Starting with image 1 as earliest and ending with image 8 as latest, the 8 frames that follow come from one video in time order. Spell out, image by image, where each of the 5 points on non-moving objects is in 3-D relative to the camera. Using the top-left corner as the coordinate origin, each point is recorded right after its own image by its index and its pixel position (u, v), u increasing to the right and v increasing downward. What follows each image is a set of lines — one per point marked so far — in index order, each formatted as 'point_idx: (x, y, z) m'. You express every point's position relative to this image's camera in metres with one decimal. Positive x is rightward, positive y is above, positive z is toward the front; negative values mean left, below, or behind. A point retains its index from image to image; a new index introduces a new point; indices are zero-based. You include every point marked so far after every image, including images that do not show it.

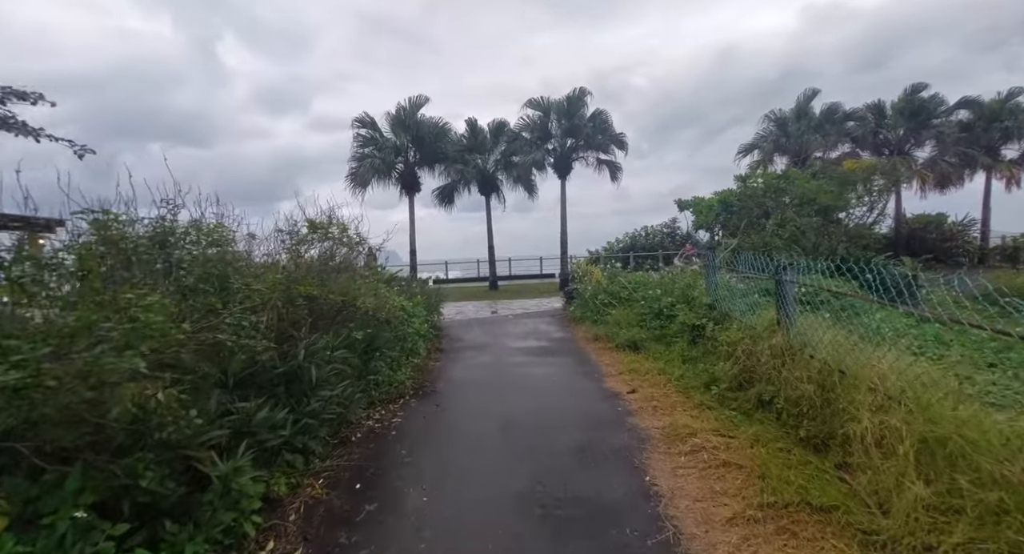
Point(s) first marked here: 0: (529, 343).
0: (+0.3, -1.1, +7.9) m
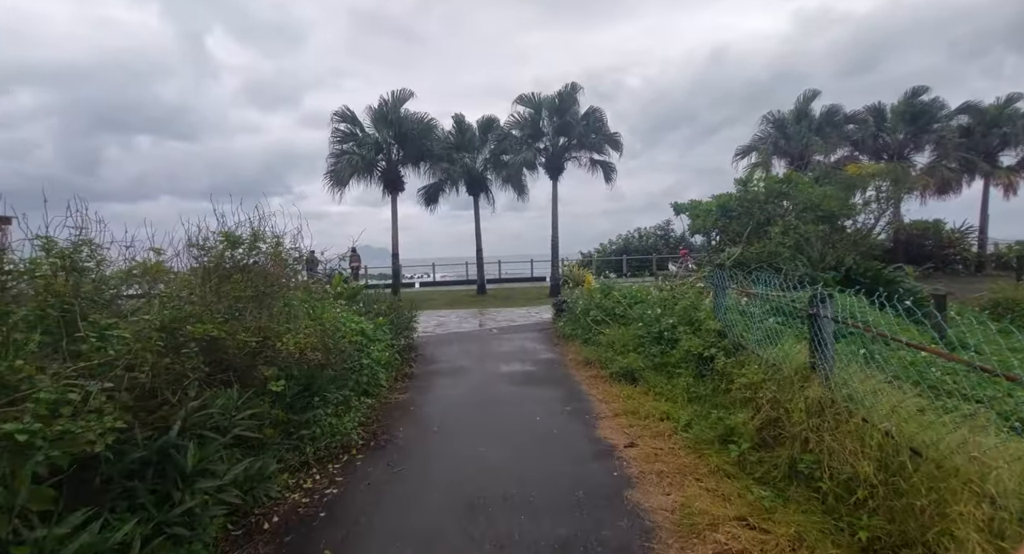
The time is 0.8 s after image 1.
0: (0.0, -1.3, +7.0) m
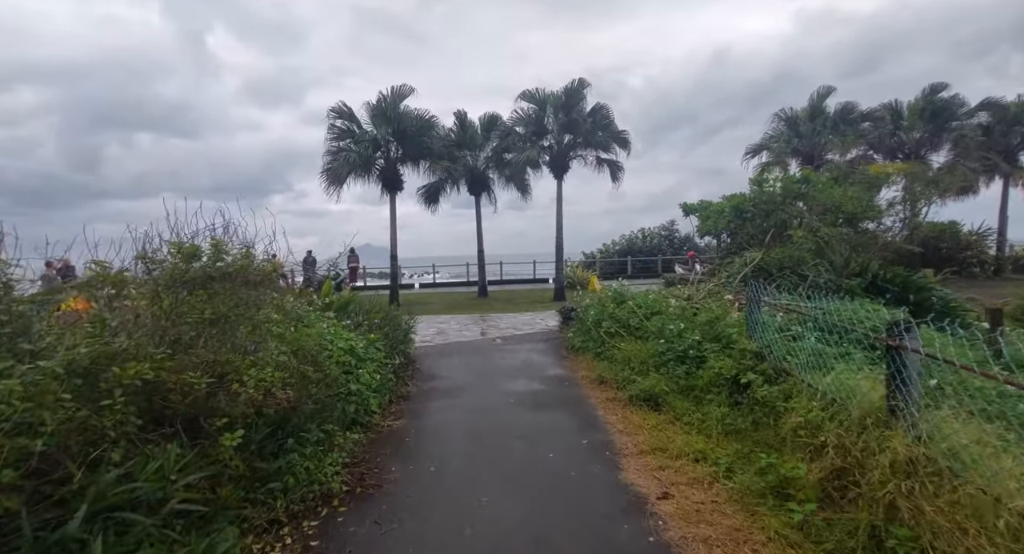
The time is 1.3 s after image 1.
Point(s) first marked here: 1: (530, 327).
0: (+0.1, -1.4, +6.4) m
1: (+0.4, -1.1, +10.4) m
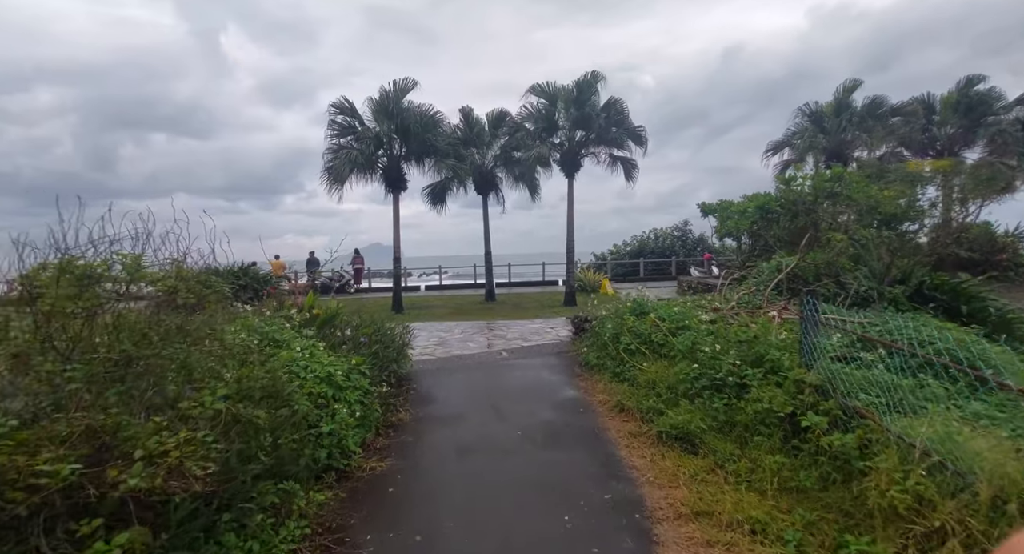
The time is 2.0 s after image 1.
0: (+0.2, -1.6, +5.6) m
1: (+0.6, -1.2, +9.6) m
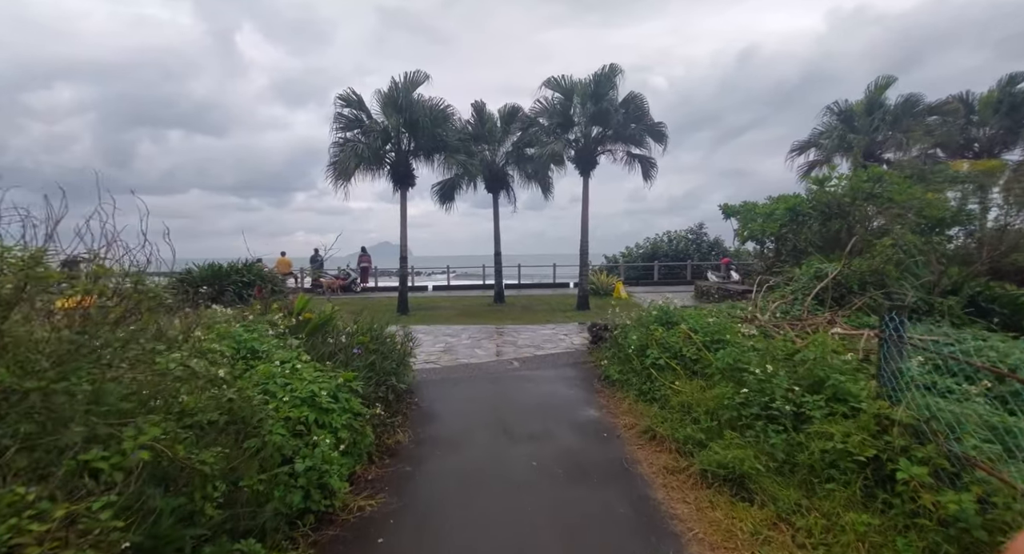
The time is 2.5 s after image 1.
0: (+0.3, -1.6, +4.9) m
1: (+0.8, -1.3, +8.9) m
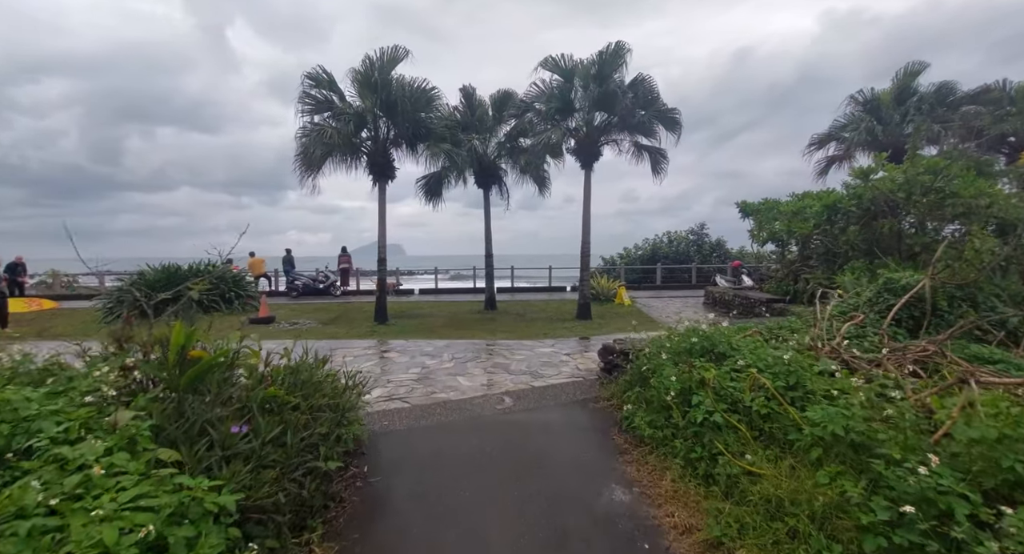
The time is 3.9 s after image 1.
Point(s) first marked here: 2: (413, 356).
0: (+0.2, -1.7, +3.2) m
1: (+0.6, -1.4, +7.2) m
2: (-1.7, -1.4, +8.3) m
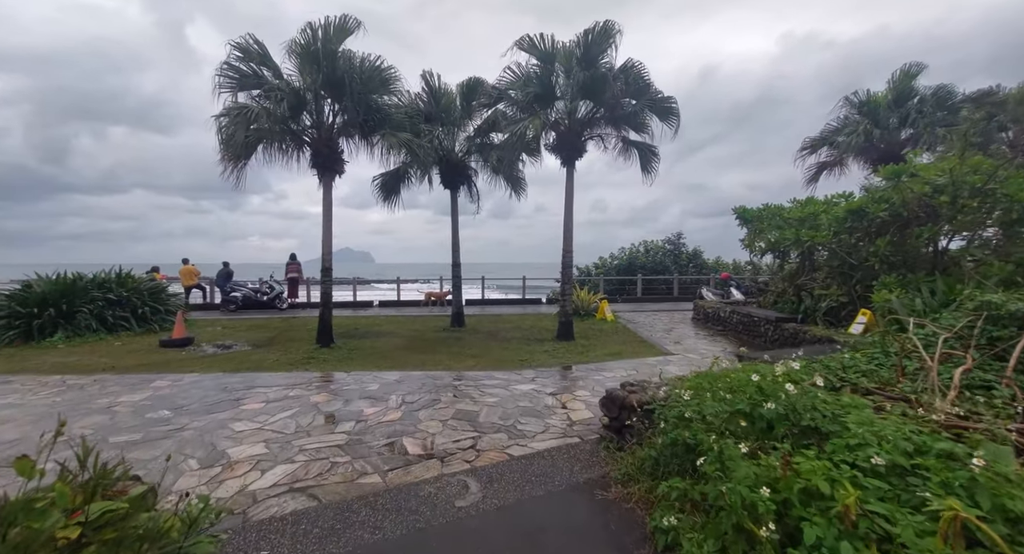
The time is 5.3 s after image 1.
0: (+0.1, -1.9, +1.3) m
1: (+0.3, -1.6, +5.3) m
2: (-2.1, -1.6, +6.3) m
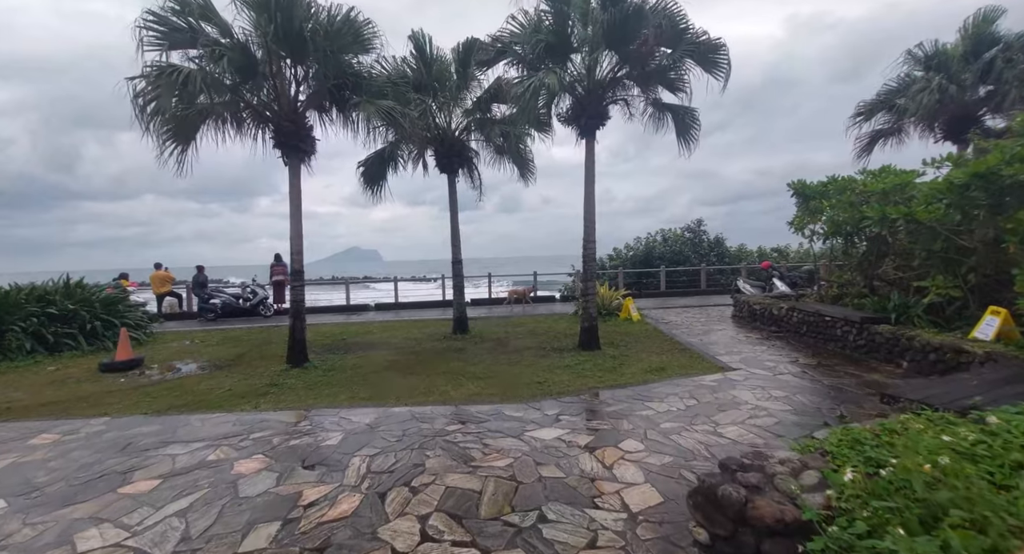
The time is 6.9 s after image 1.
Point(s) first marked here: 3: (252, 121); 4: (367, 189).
0: (+0.2, -2.0, -0.8) m
1: (+0.4, -1.7, +3.3) m
2: (-2.0, -1.7, +4.2) m
3: (-4.9, +2.9, +8.9) m
4: (-3.7, +2.2, +12.2) m
